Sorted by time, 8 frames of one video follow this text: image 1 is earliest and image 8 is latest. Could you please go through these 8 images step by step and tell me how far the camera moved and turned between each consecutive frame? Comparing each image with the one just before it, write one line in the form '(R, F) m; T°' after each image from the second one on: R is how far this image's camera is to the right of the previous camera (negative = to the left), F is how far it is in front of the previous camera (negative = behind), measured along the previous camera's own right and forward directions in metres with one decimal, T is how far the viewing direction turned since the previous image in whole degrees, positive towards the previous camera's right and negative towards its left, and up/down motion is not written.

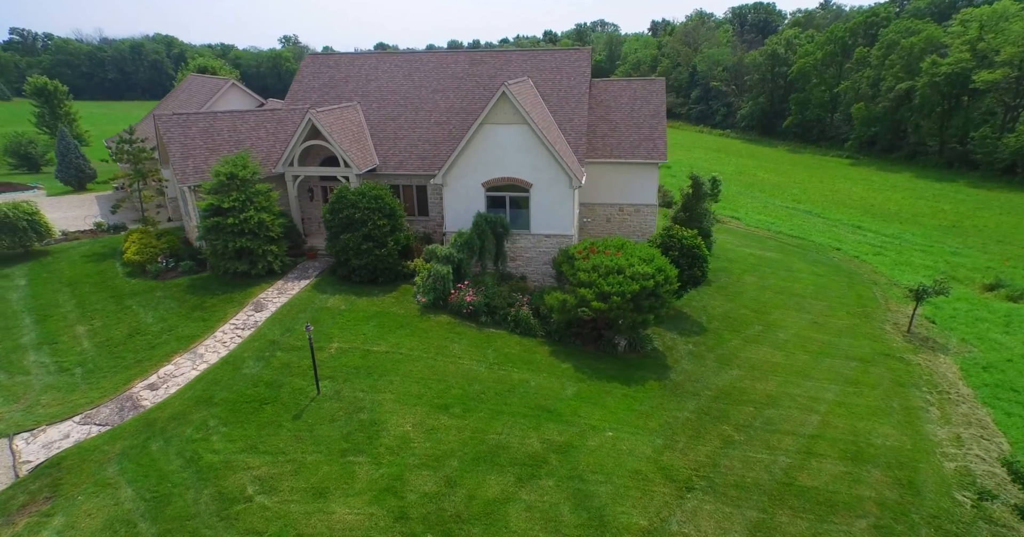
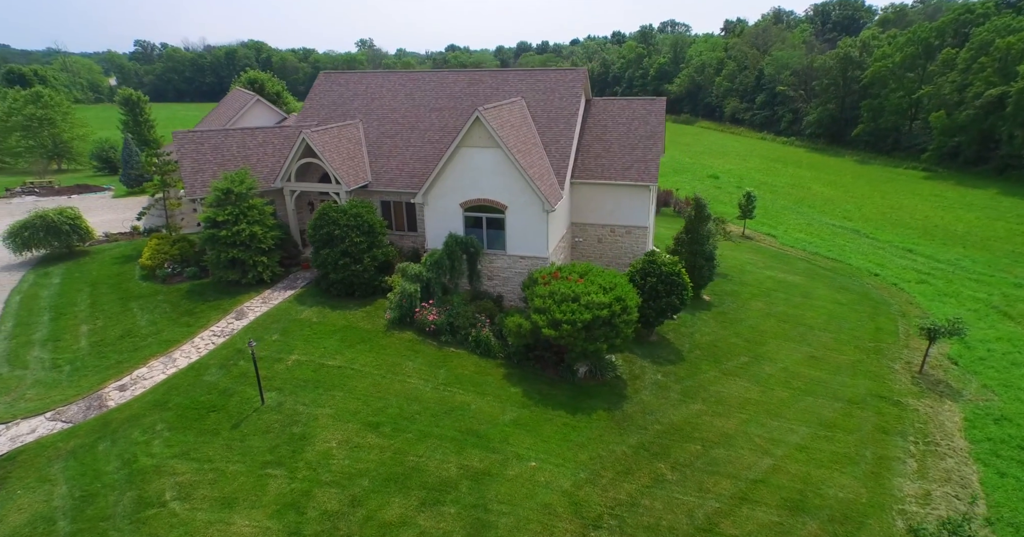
(+3.3, -0.1) m; -6°
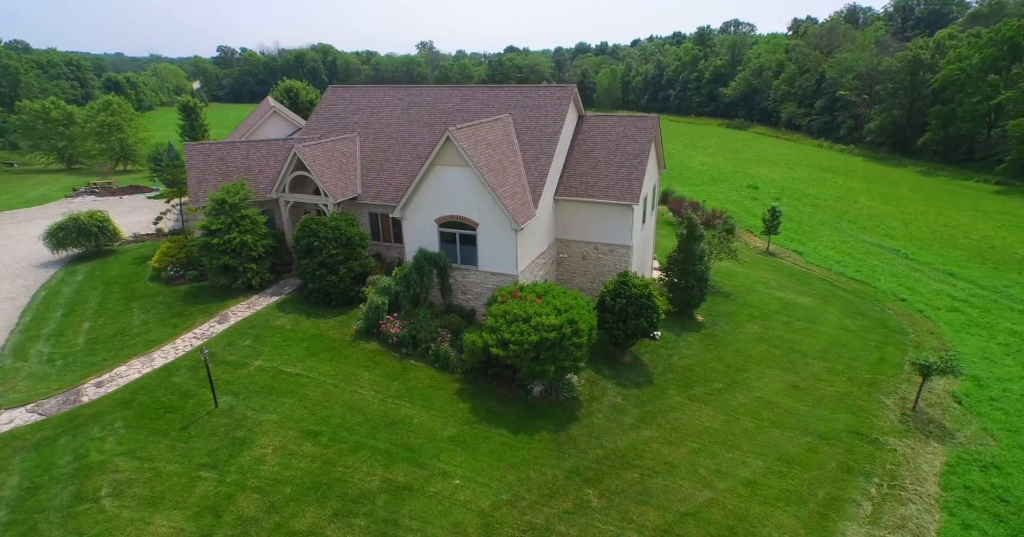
(+3.1, -0.2) m; -5°
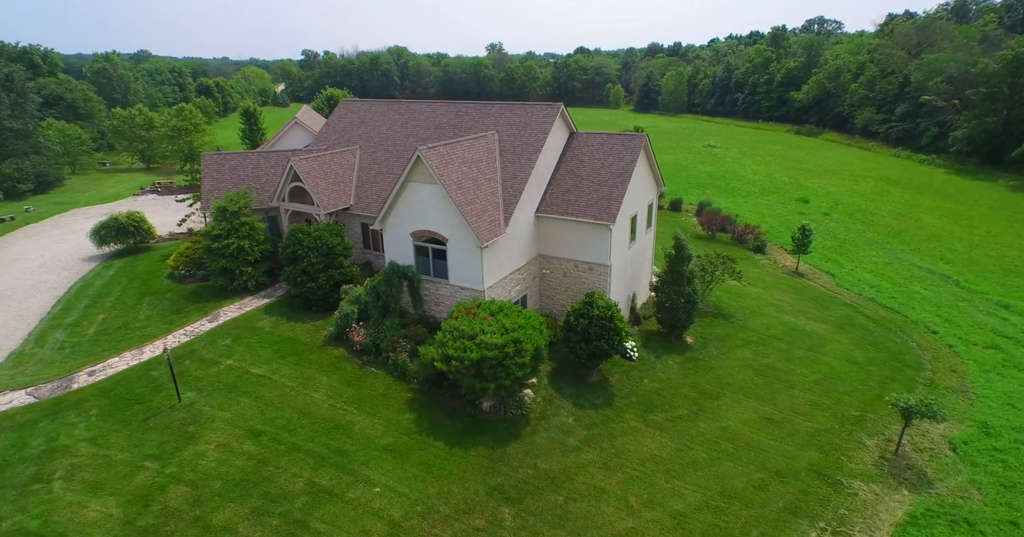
(+3.7, -0.3) m; -6°
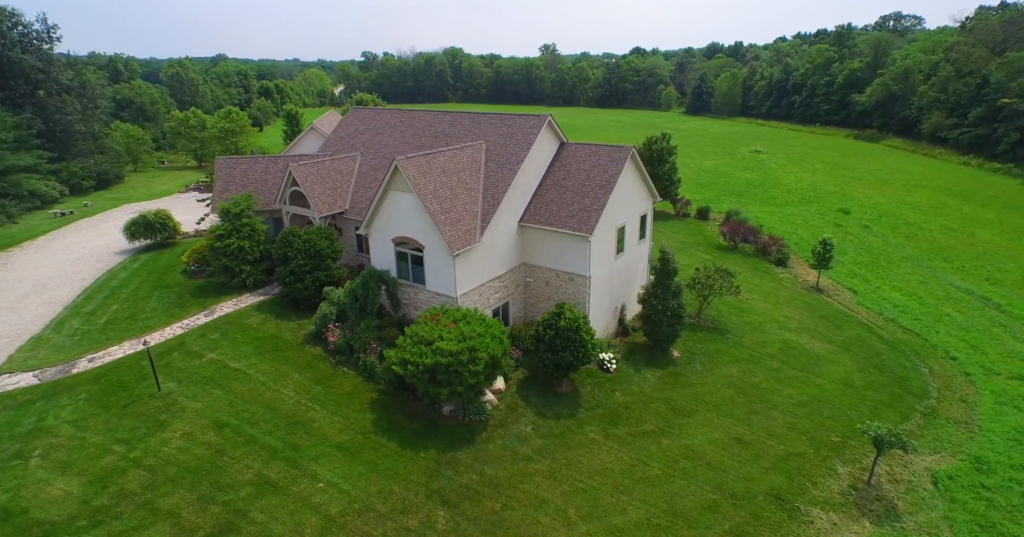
(+3.0, -0.3) m; -5°
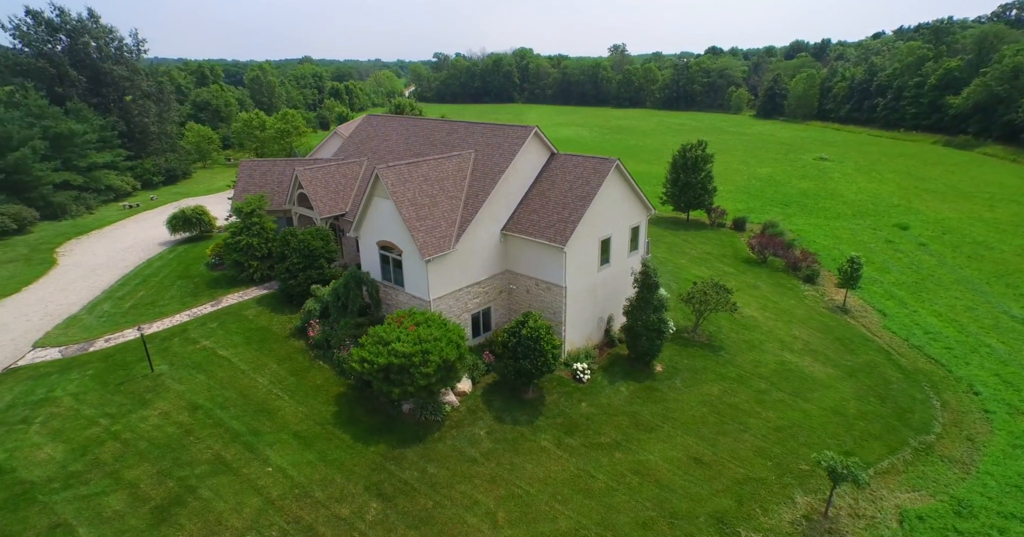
(+3.8, -0.4) m; -6°
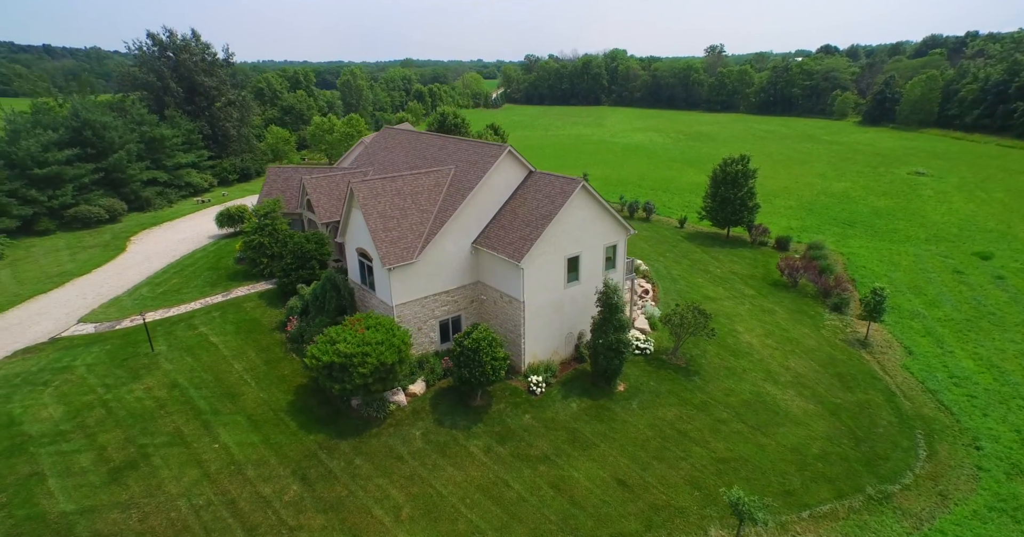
(+5.6, -0.8) m; -8°
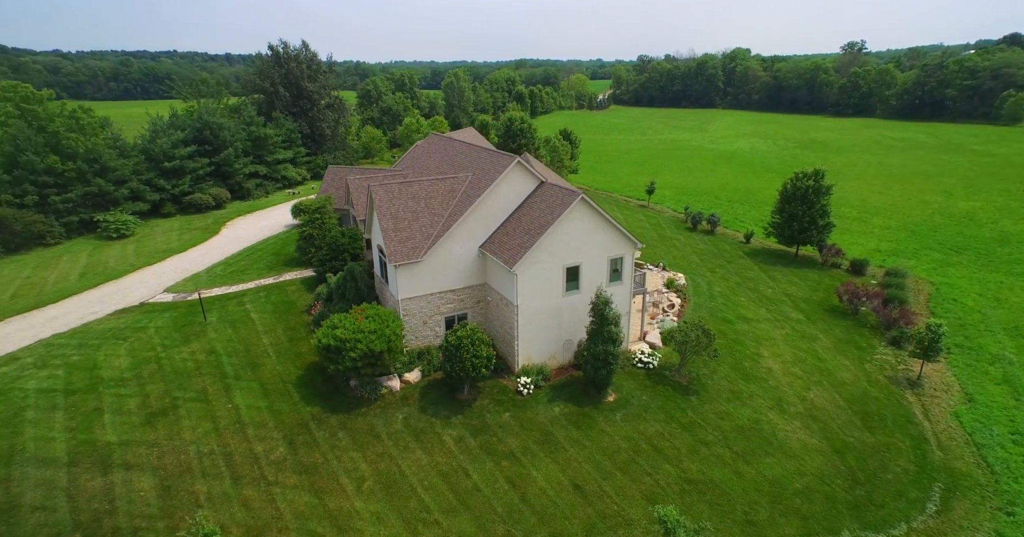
(+5.0, -1.0) m; -11°
